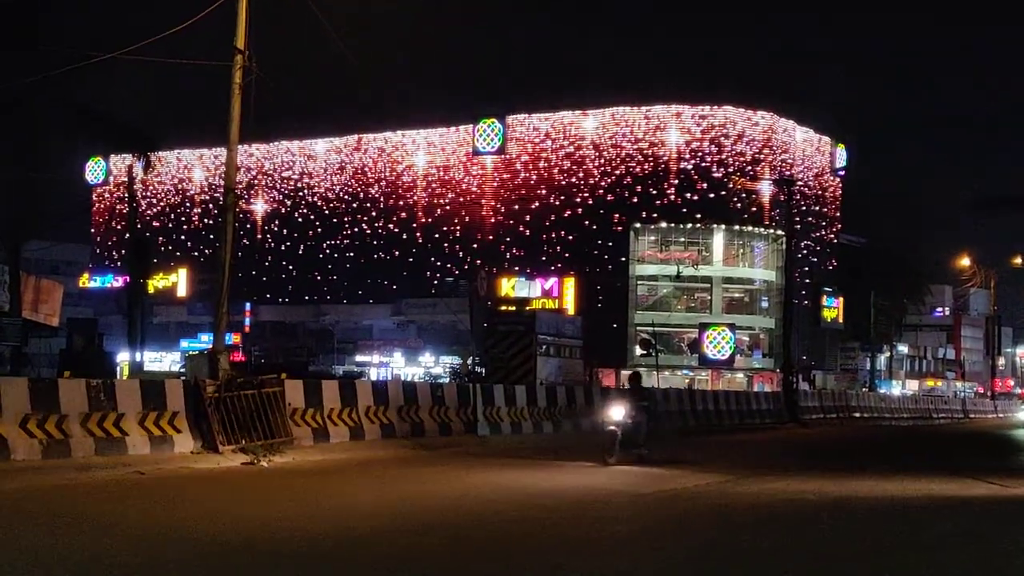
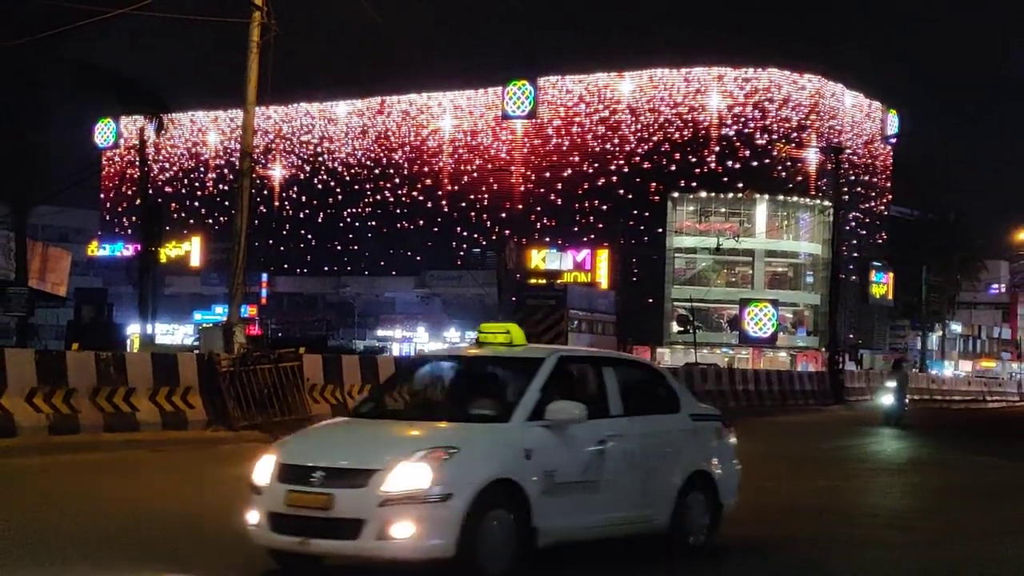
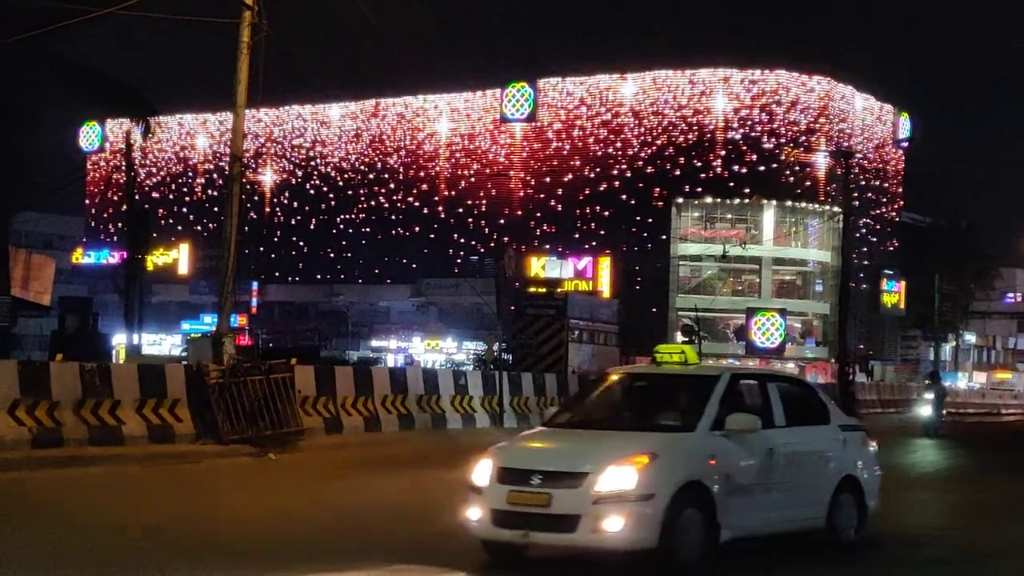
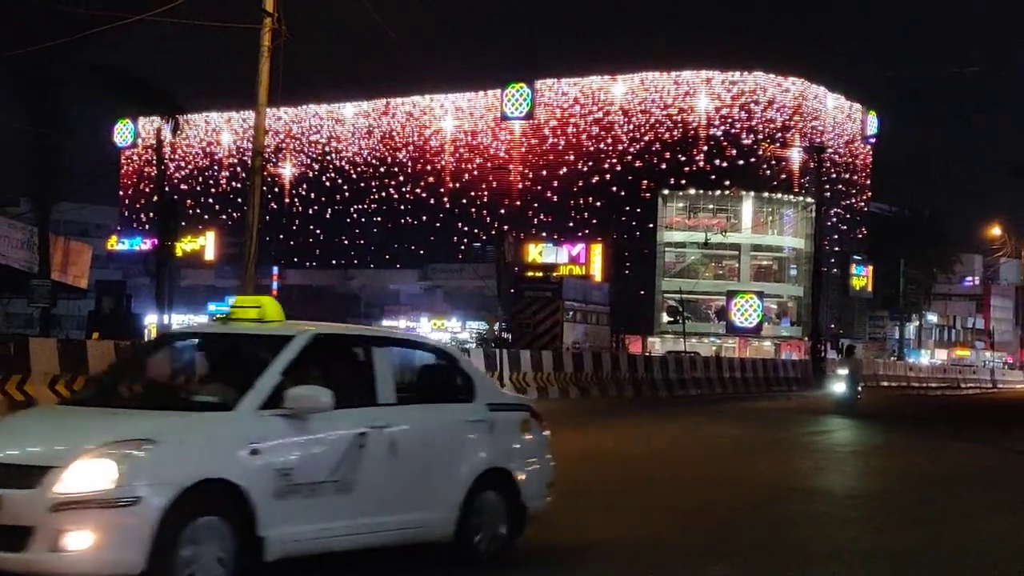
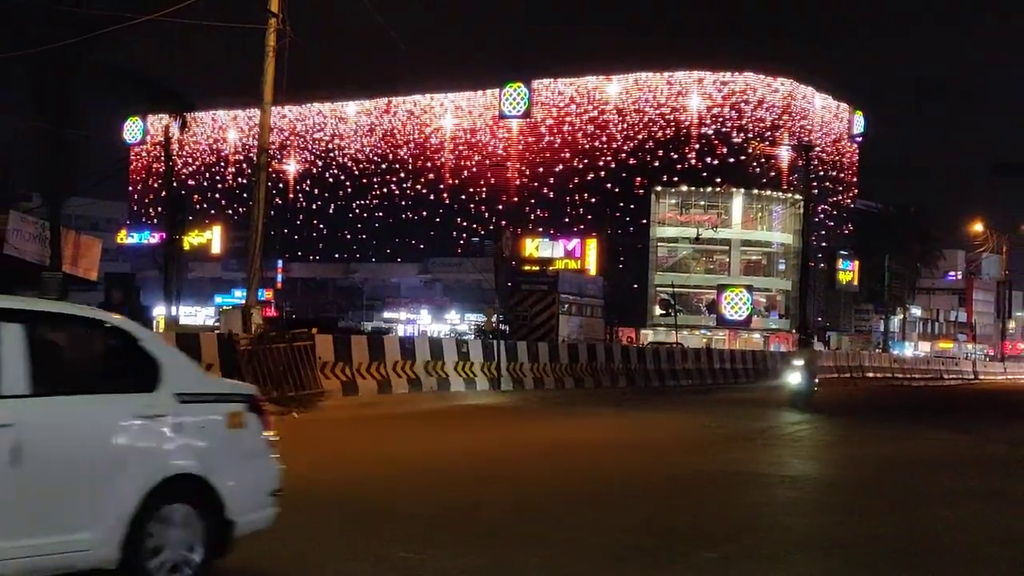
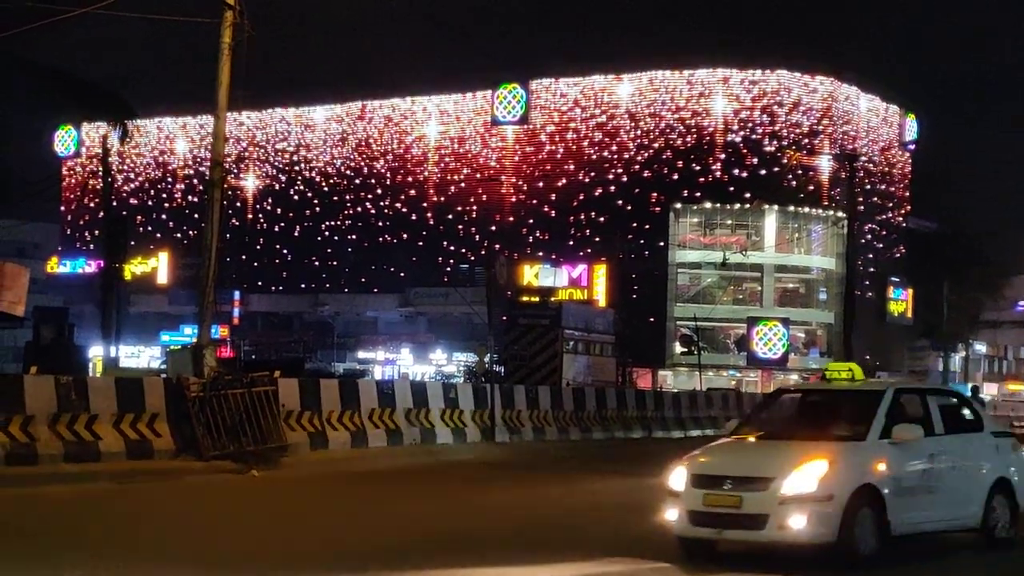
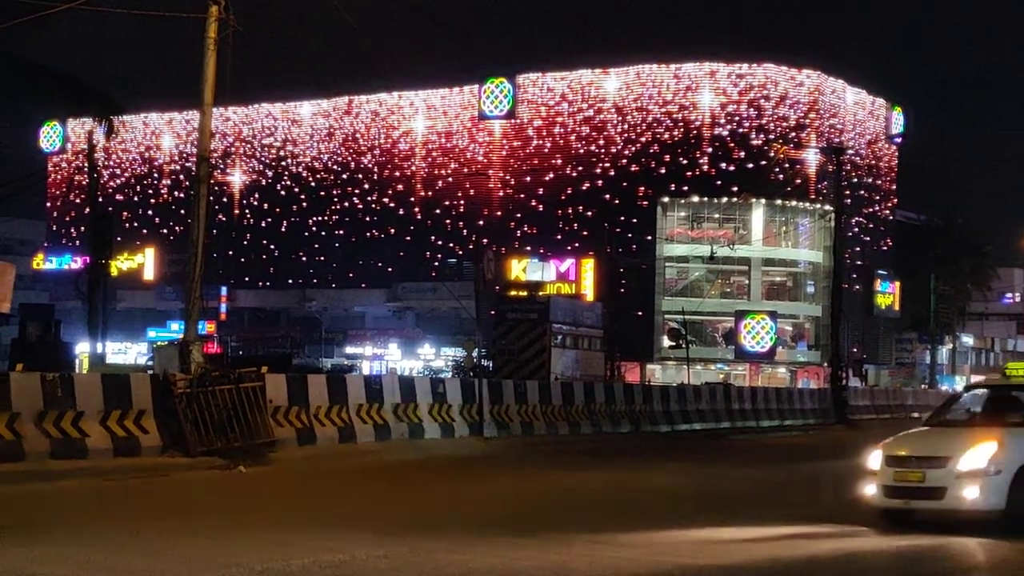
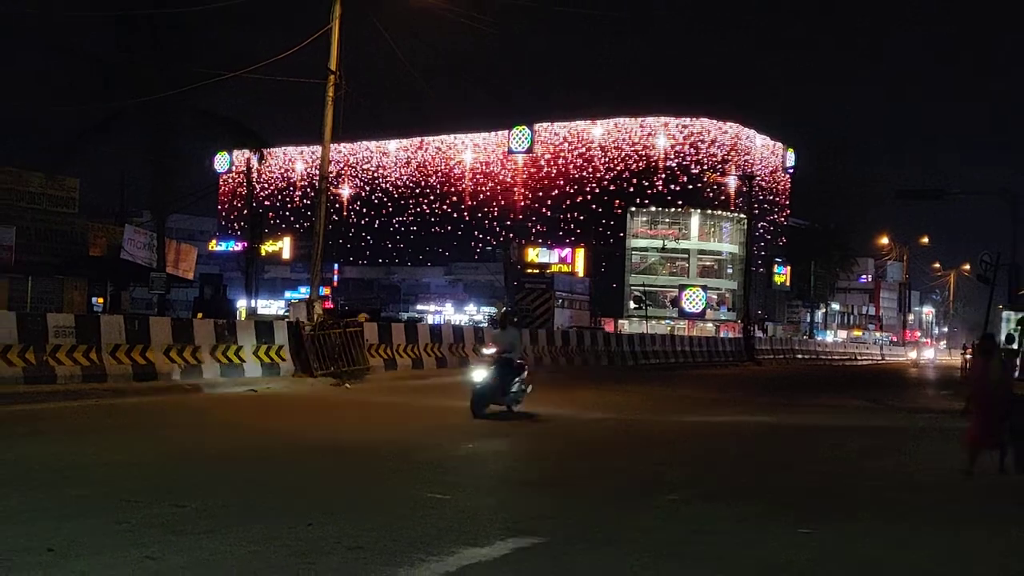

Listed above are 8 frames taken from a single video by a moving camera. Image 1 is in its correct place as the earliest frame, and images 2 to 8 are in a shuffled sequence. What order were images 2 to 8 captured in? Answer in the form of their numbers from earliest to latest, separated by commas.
7, 6, 3, 2, 4, 5, 8
